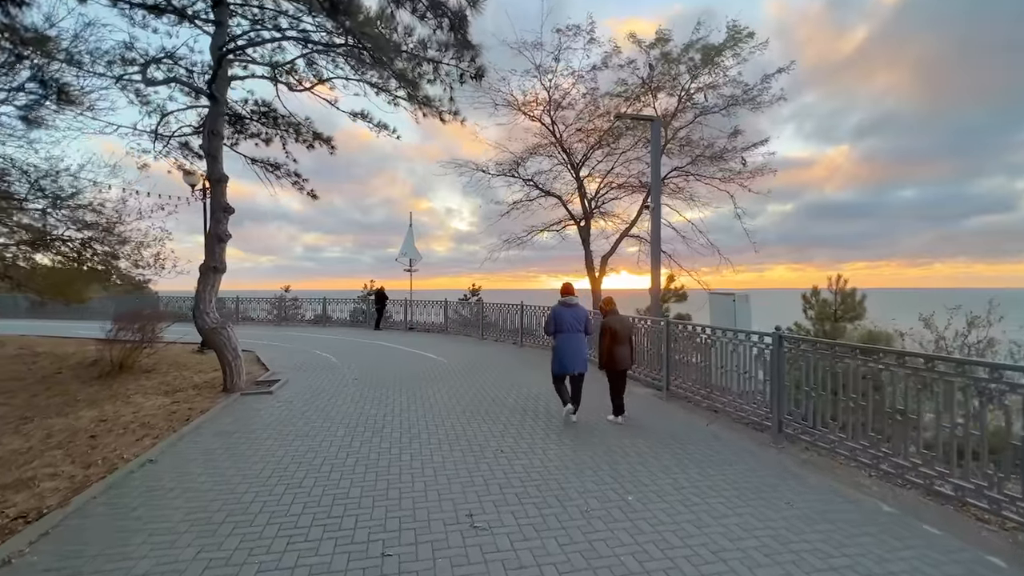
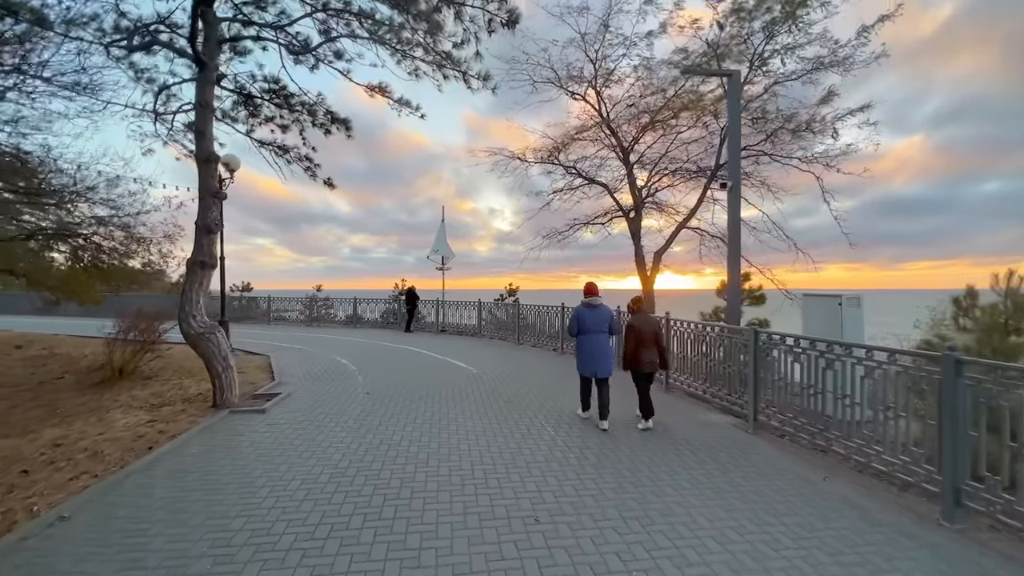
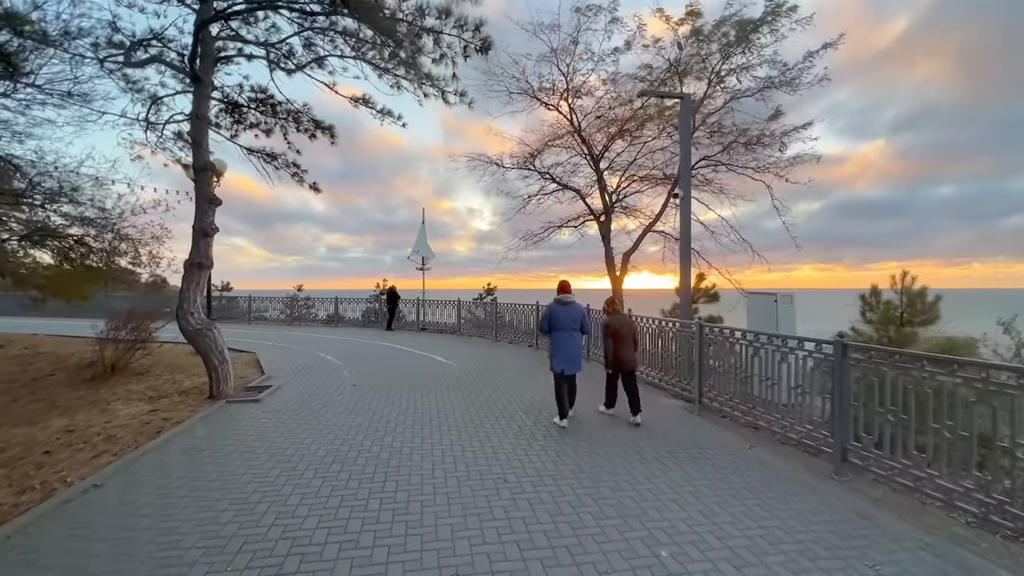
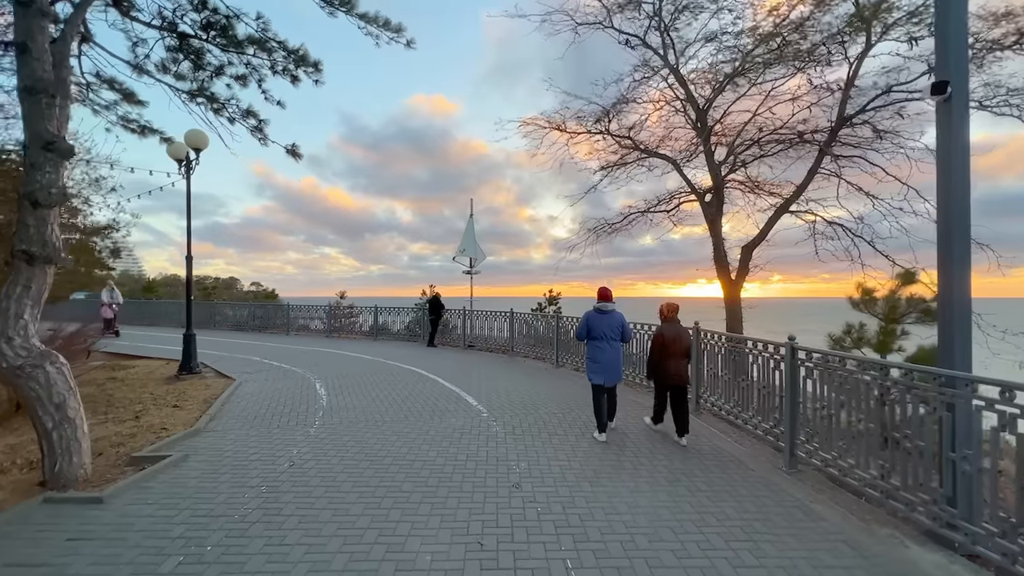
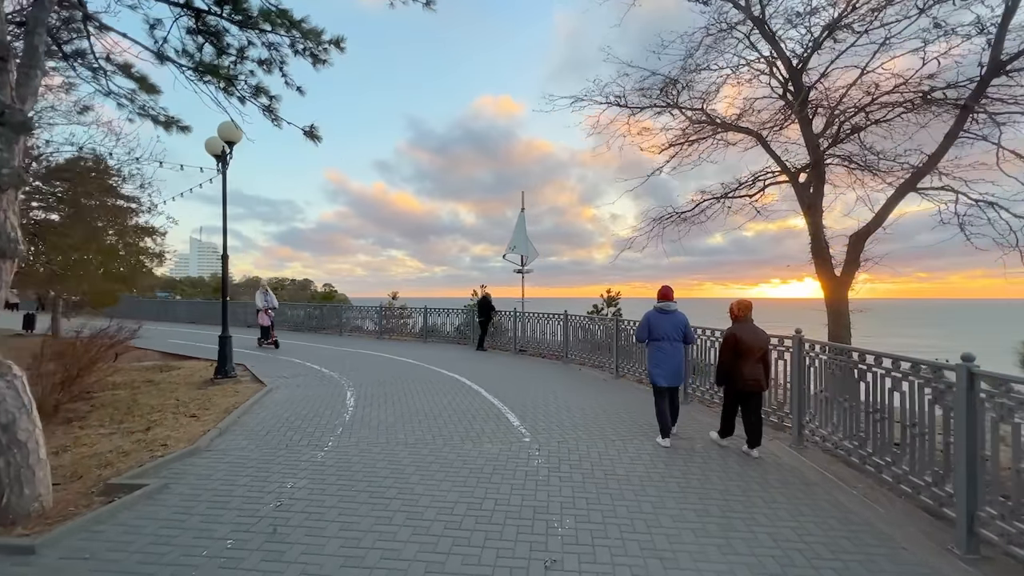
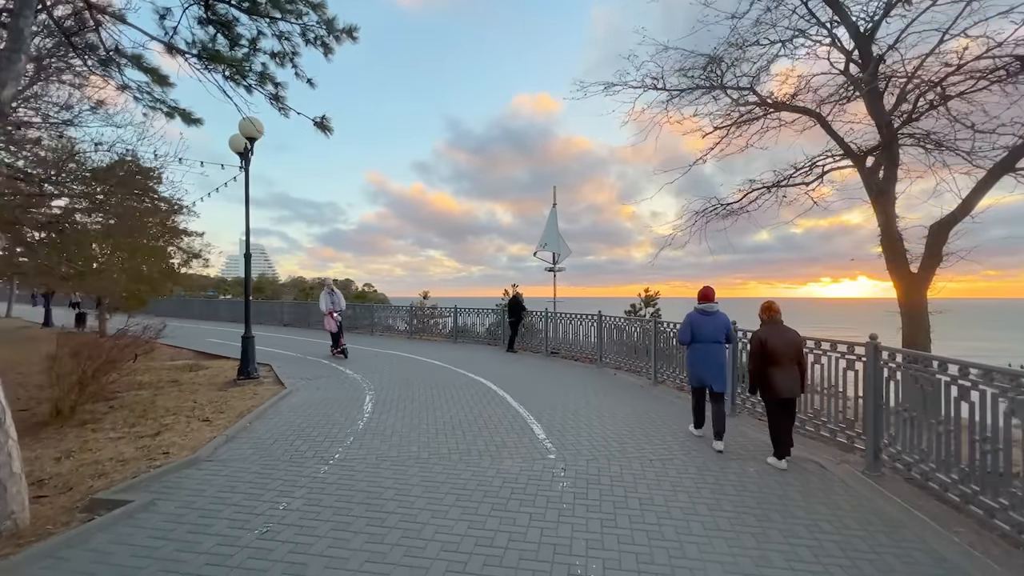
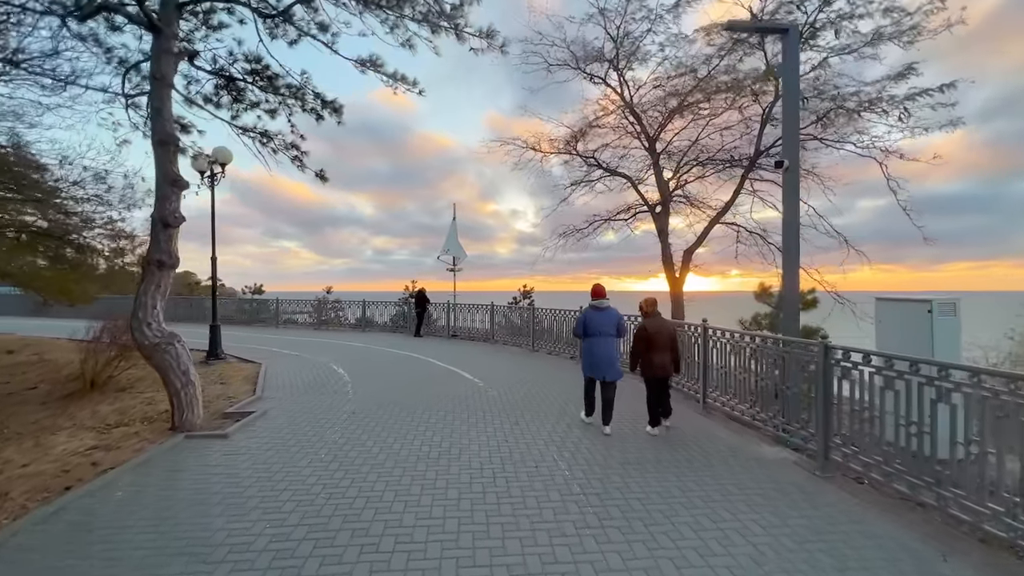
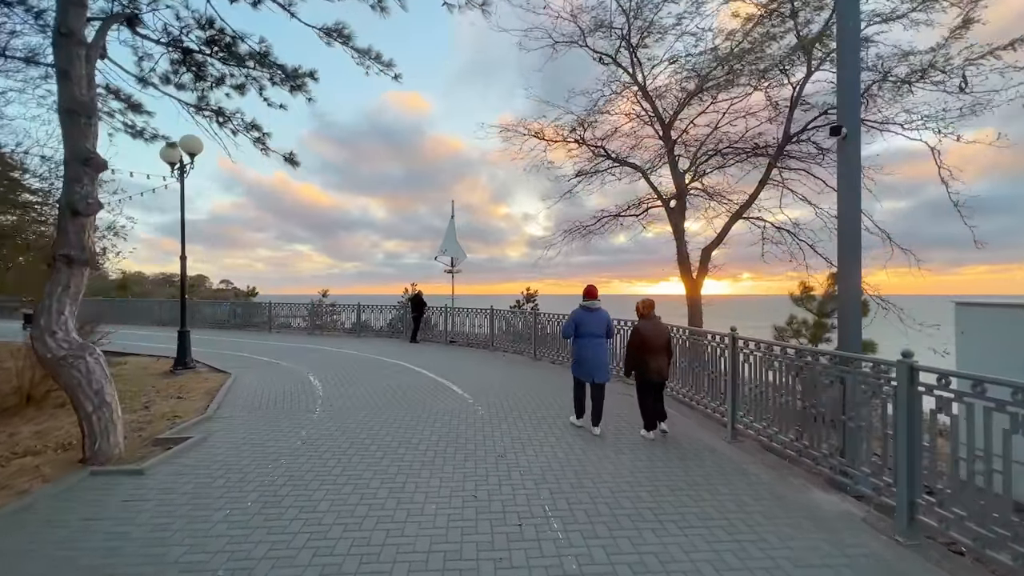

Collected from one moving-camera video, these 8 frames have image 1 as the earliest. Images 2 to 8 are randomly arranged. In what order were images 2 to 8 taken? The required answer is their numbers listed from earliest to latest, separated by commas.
3, 2, 7, 8, 4, 5, 6
